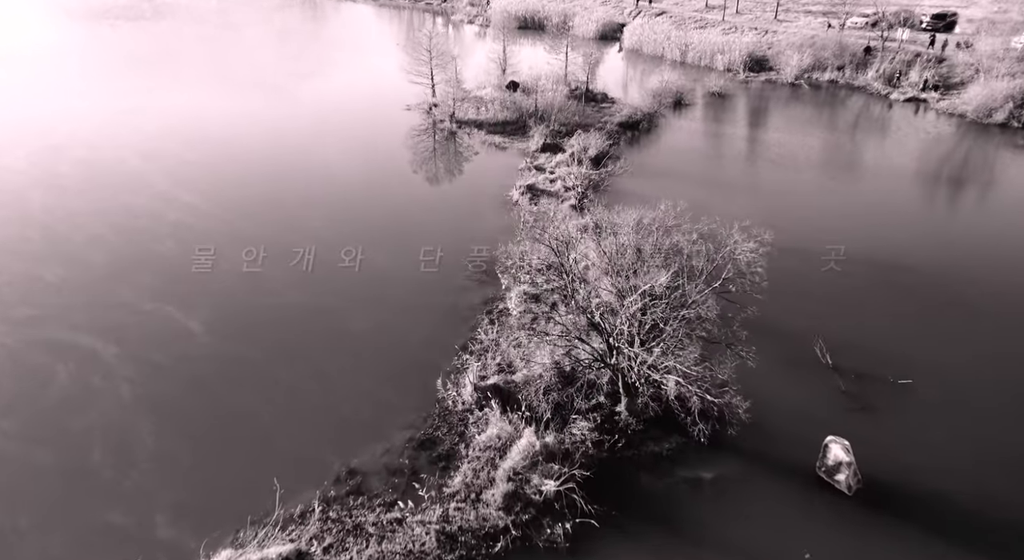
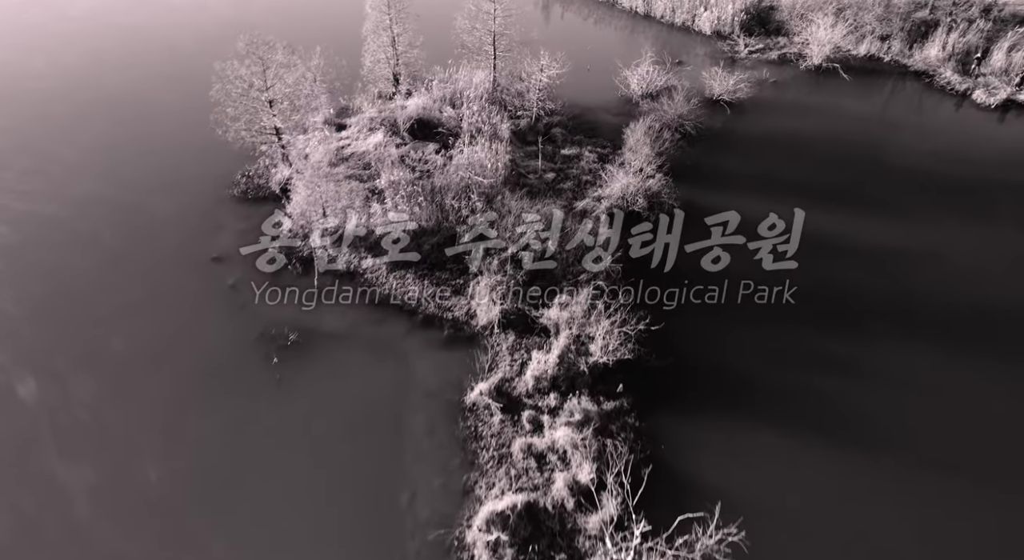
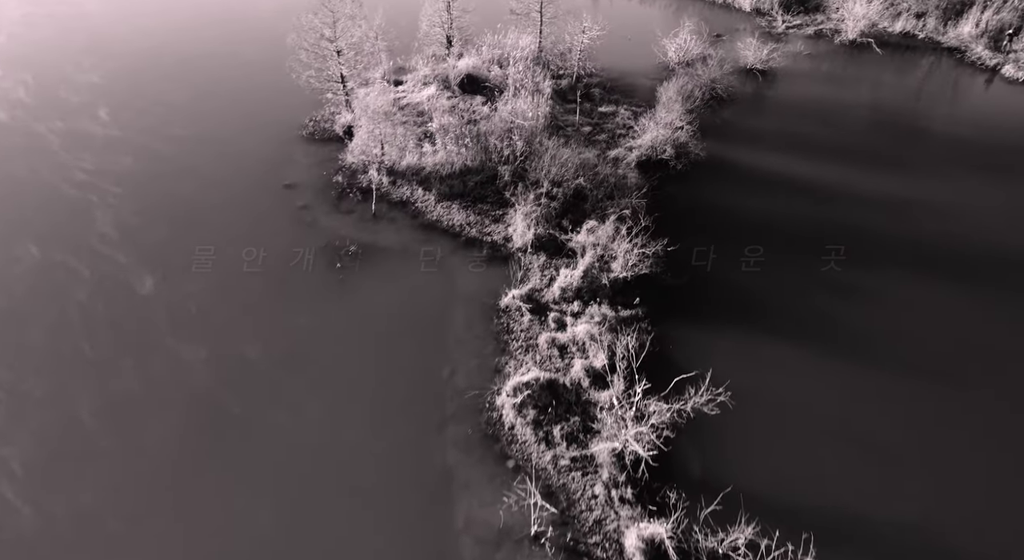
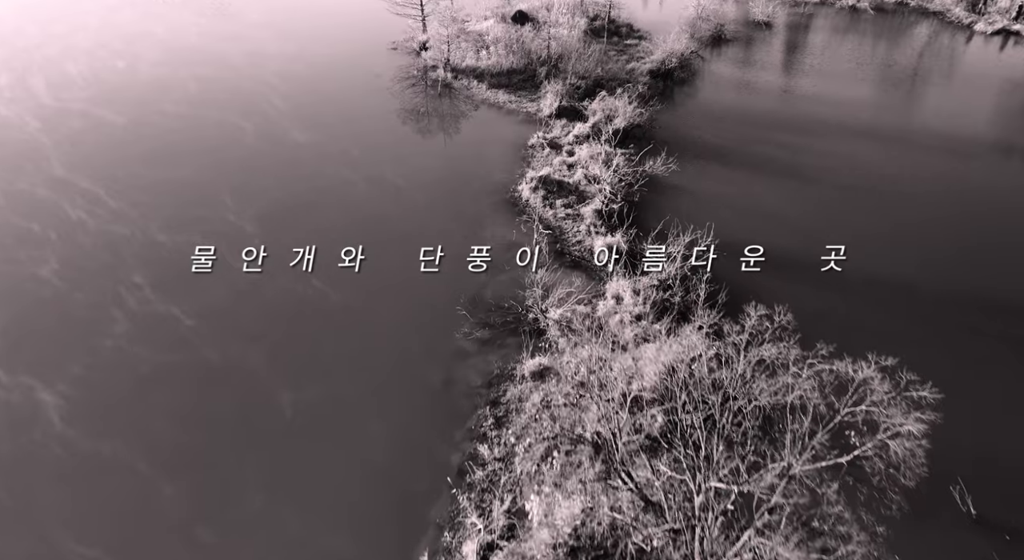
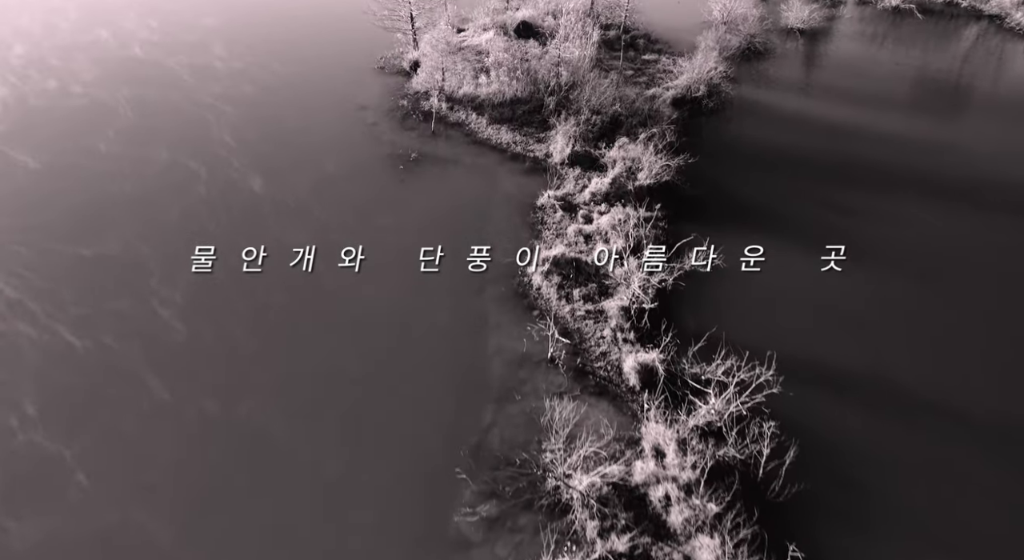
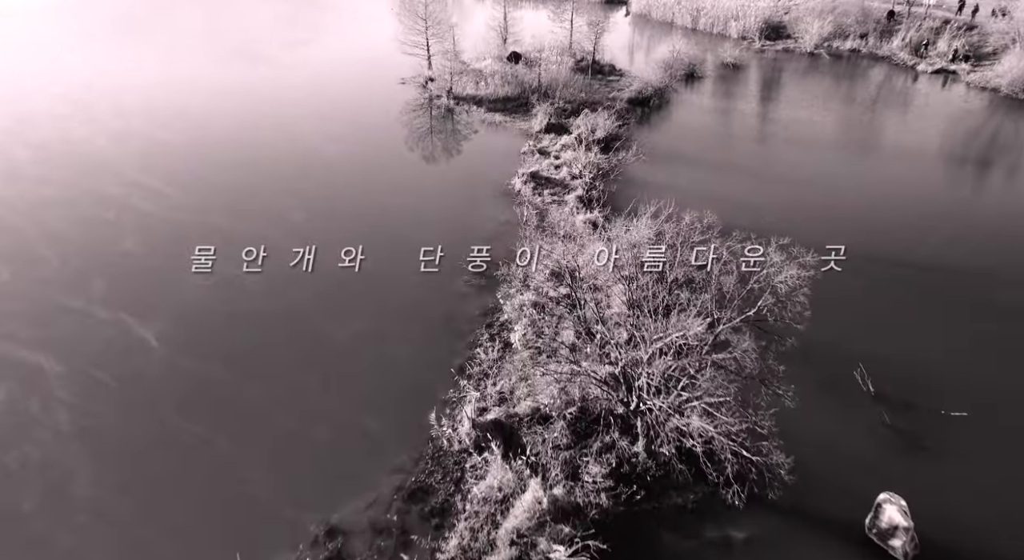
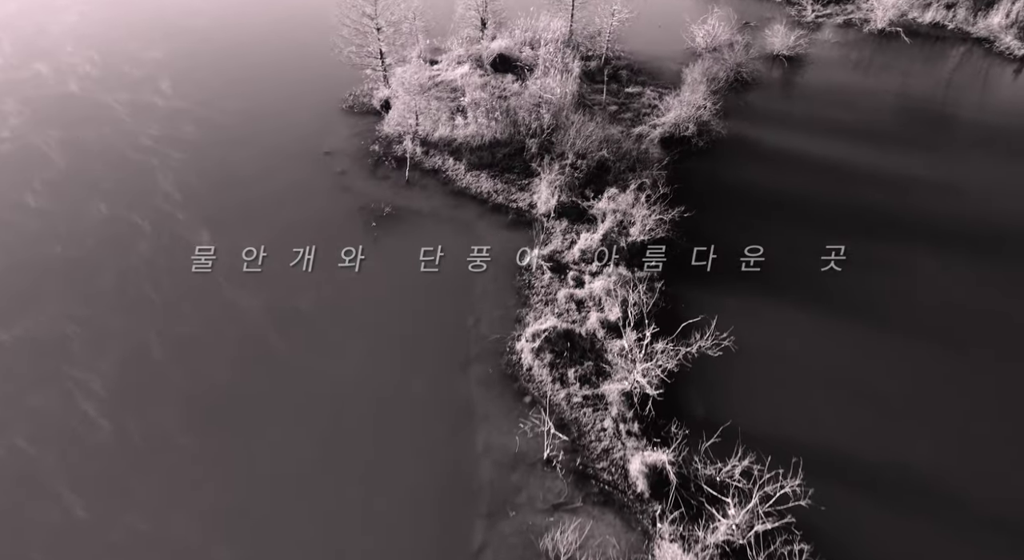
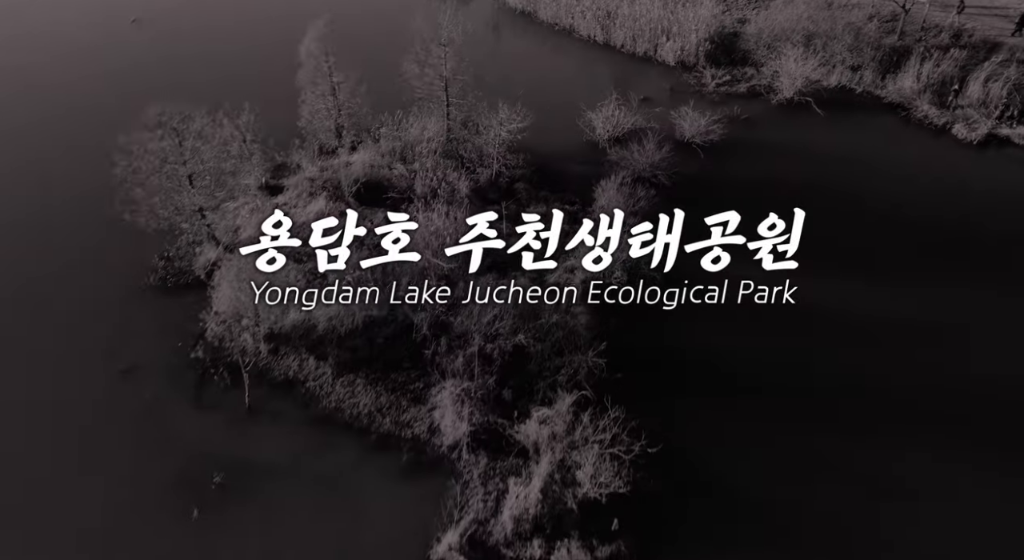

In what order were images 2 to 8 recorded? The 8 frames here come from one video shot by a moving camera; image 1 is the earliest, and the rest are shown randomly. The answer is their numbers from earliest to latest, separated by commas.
6, 4, 5, 7, 3, 2, 8
